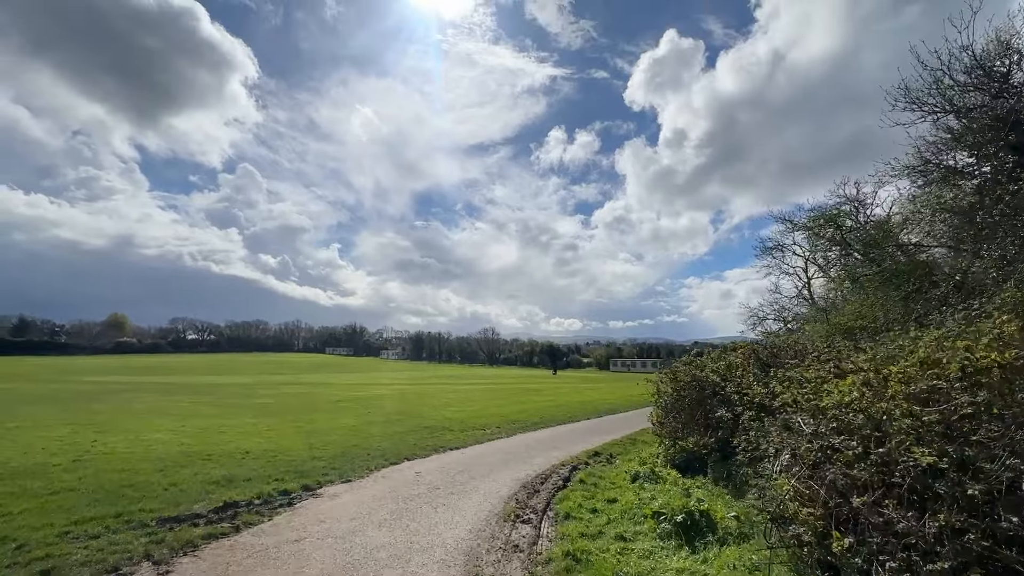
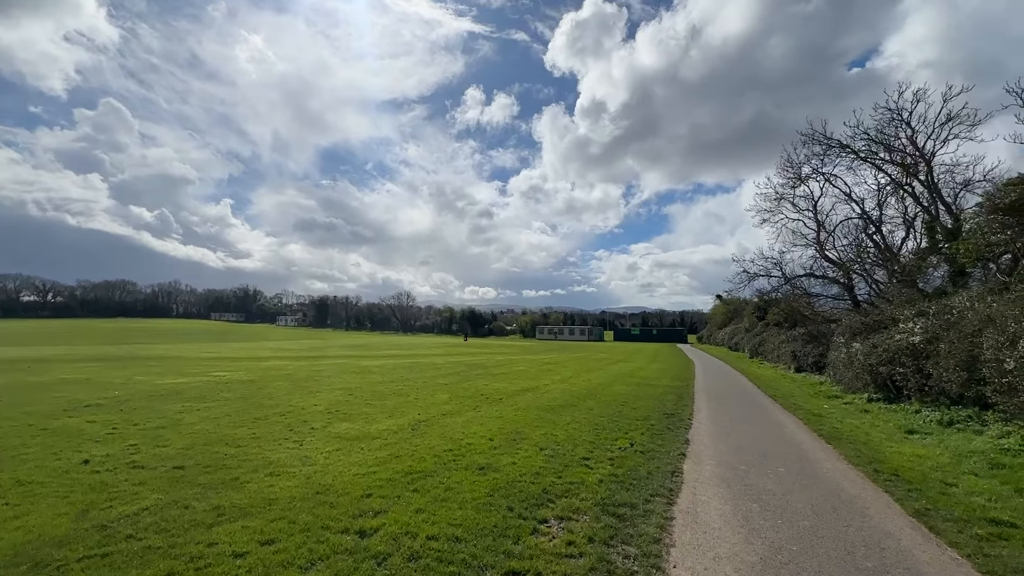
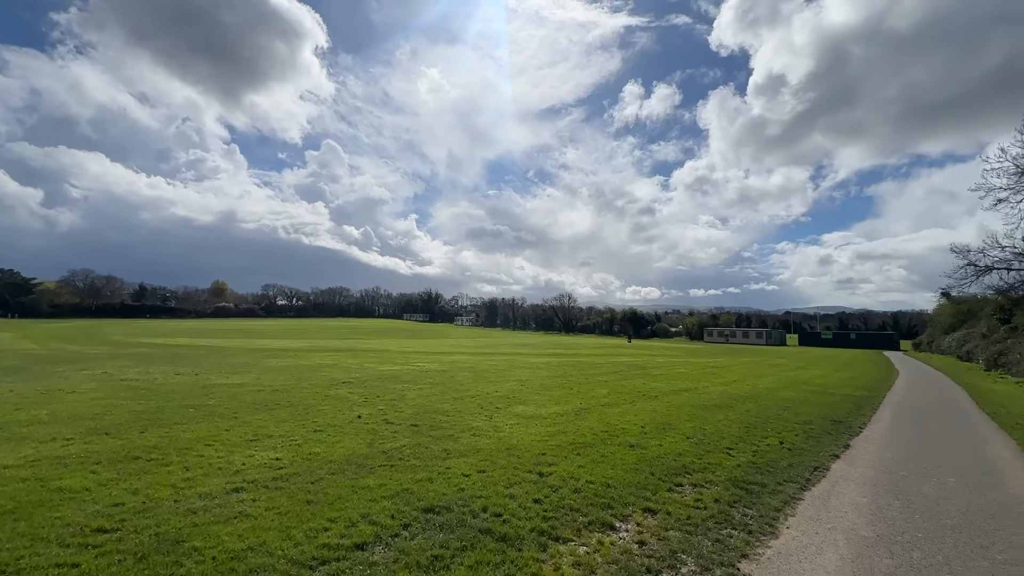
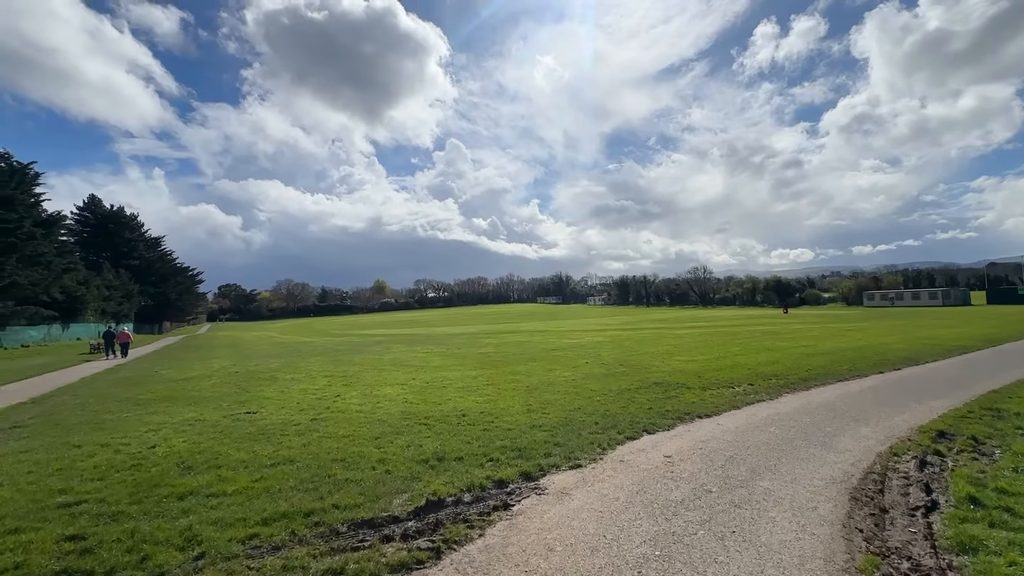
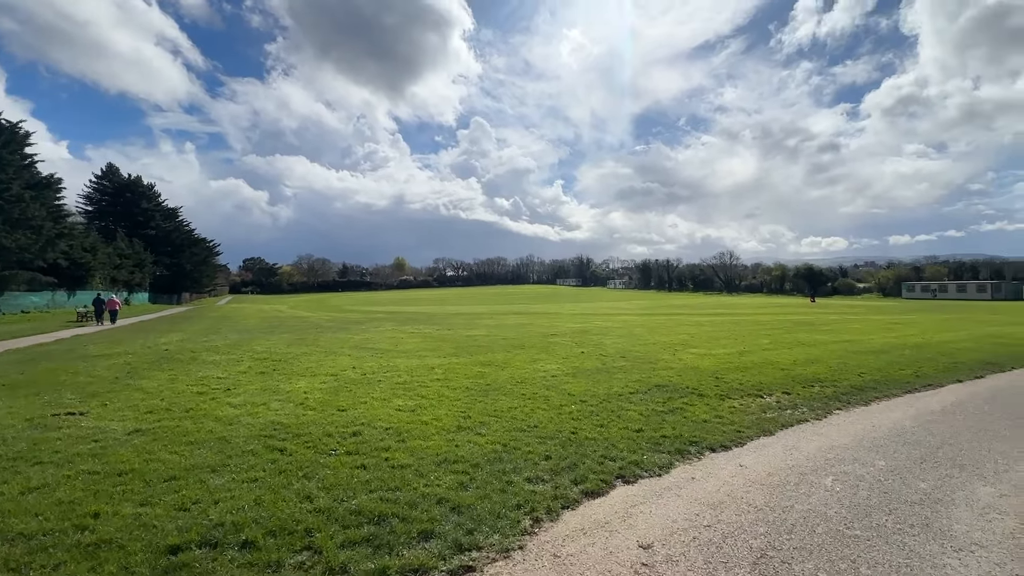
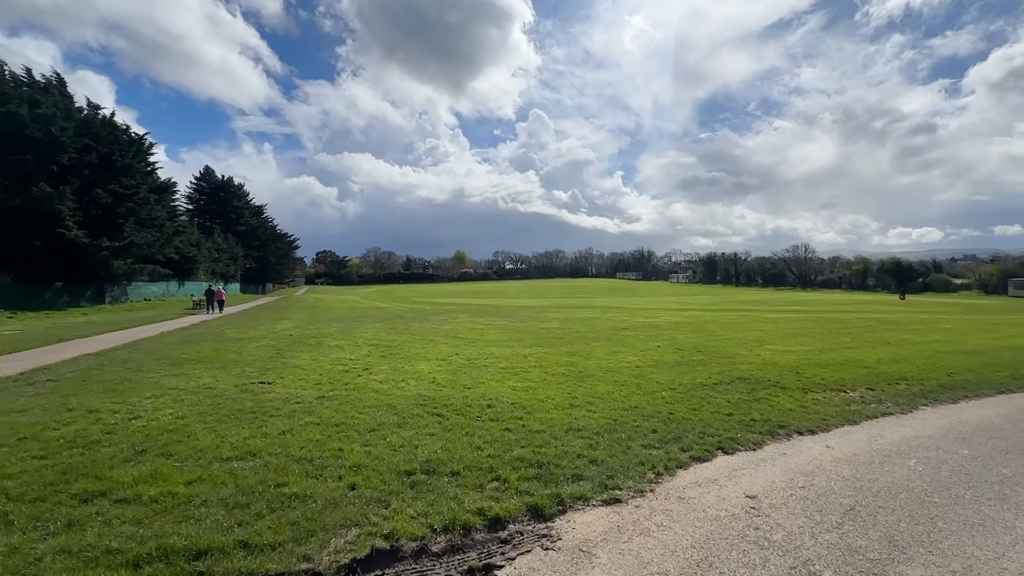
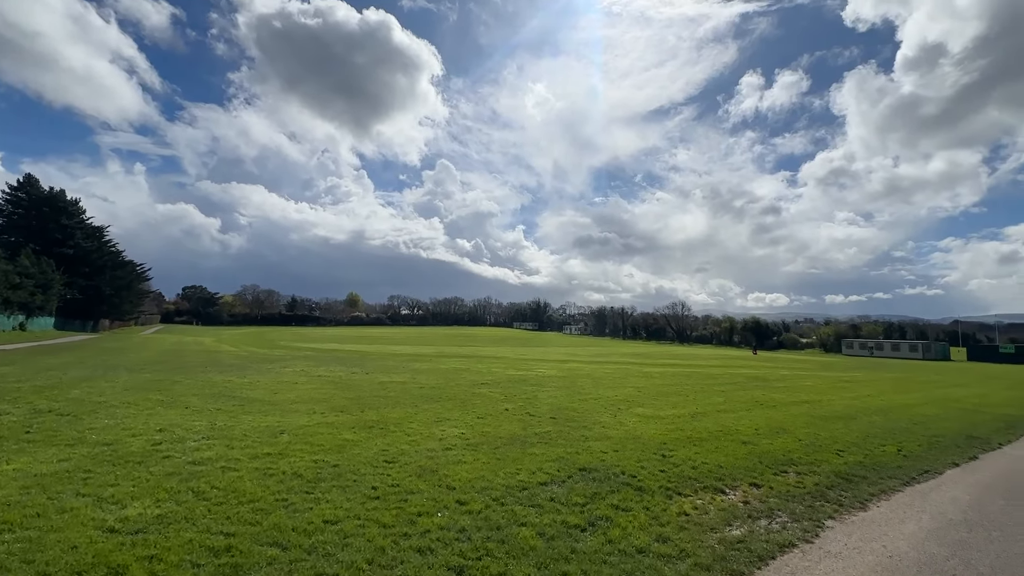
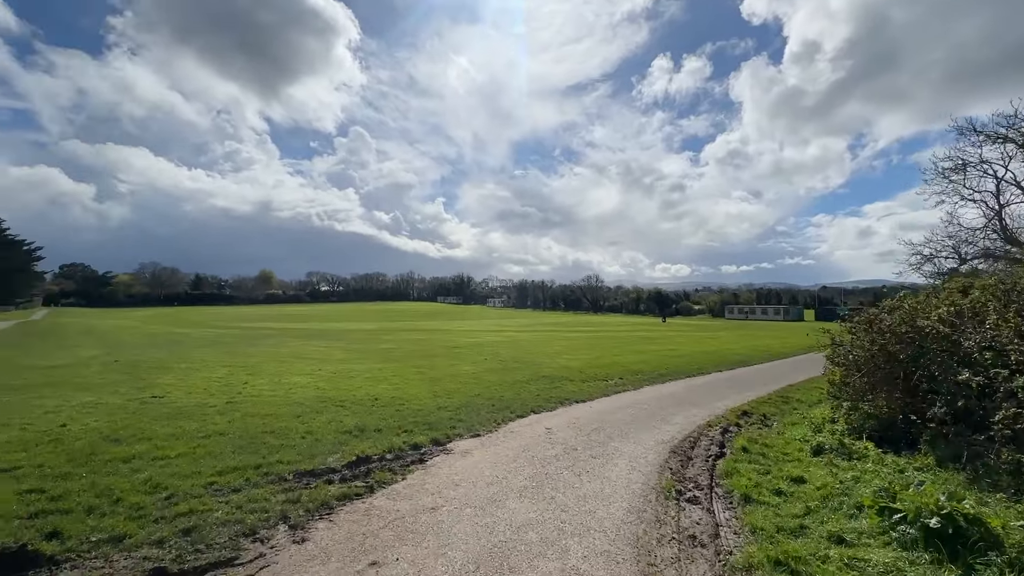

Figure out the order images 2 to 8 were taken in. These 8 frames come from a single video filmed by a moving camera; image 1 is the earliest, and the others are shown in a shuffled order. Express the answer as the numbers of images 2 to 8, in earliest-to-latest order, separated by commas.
8, 4, 6, 5, 7, 3, 2
